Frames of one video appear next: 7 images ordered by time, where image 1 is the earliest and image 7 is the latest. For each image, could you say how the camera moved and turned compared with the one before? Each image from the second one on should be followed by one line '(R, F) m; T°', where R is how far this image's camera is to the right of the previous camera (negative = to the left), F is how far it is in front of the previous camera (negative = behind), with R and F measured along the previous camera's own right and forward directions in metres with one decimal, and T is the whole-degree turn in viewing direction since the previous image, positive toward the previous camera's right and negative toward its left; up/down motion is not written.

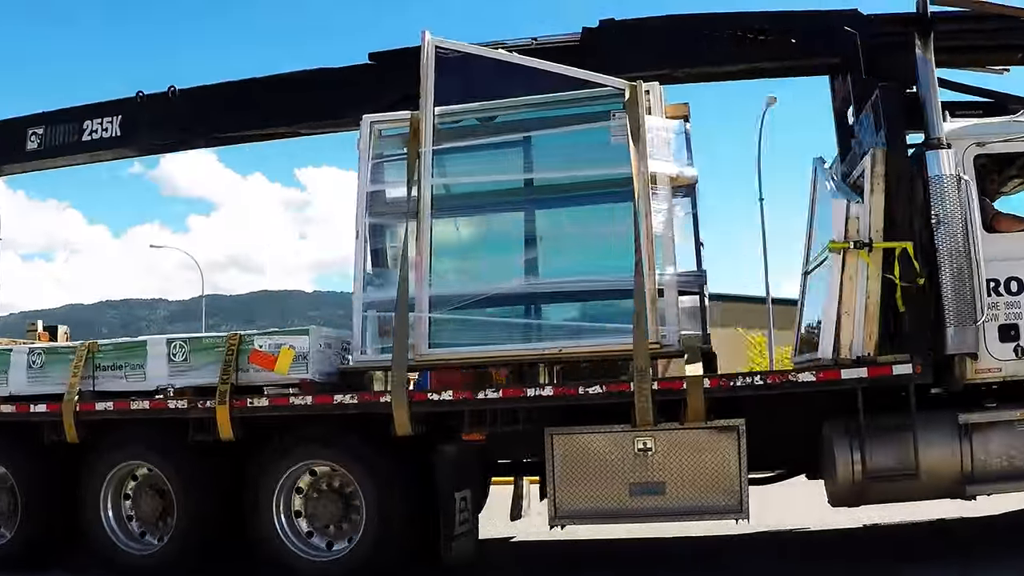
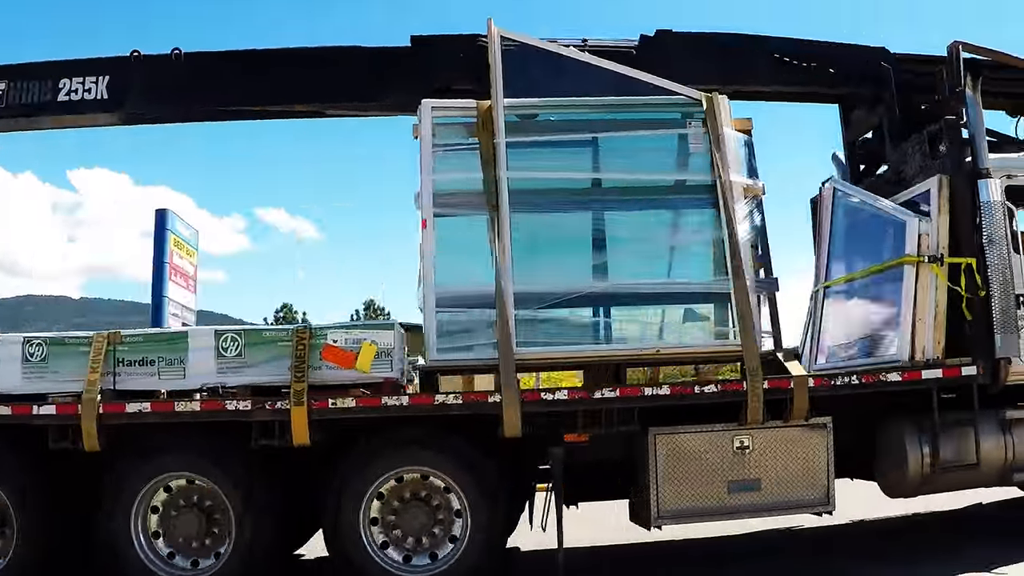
(-2.2, +0.4) m; +17°
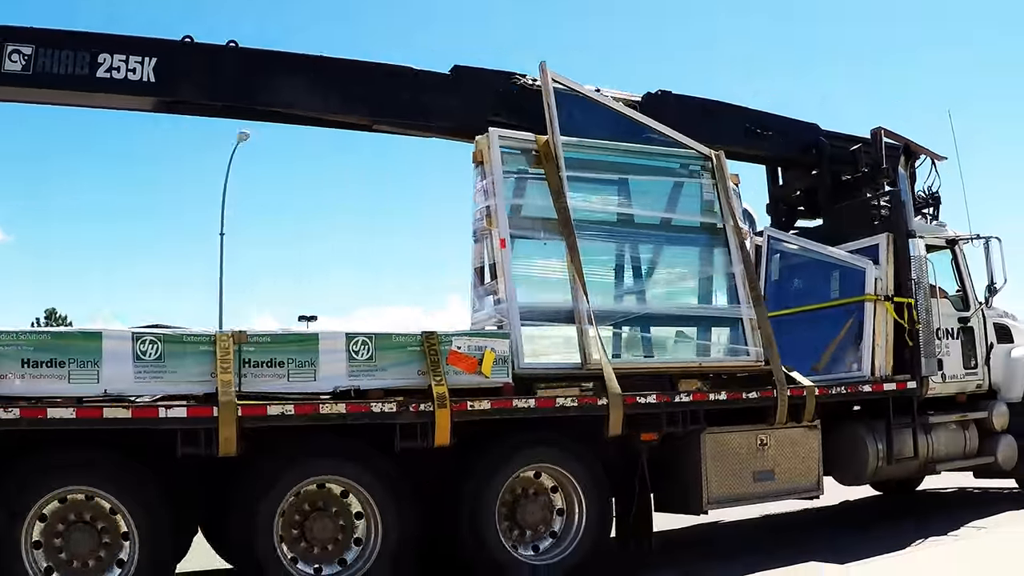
(-2.7, -0.1) m; +21°
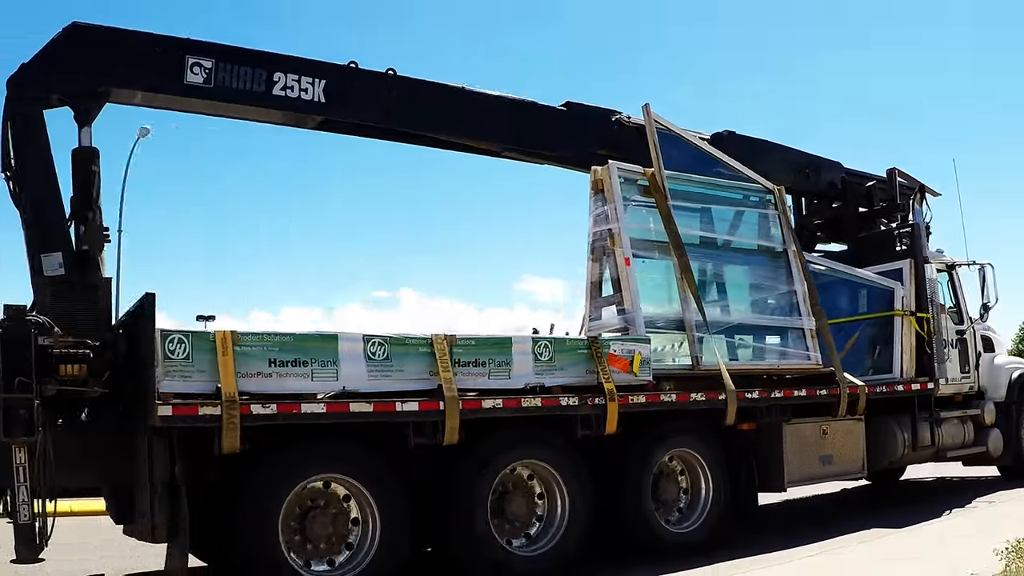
(-2.0, -0.8) m; +8°
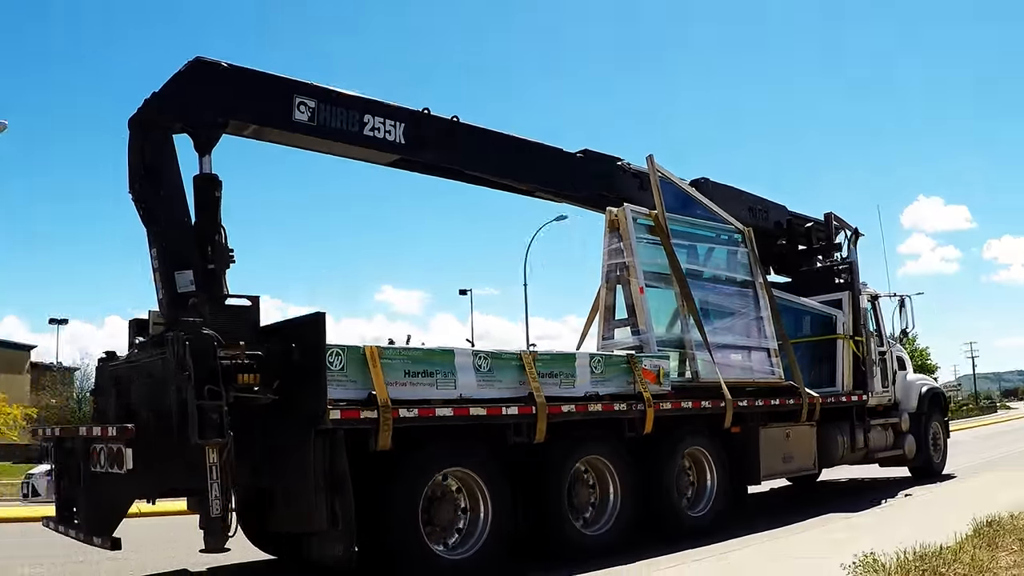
(-1.6, -1.0) m; +9°
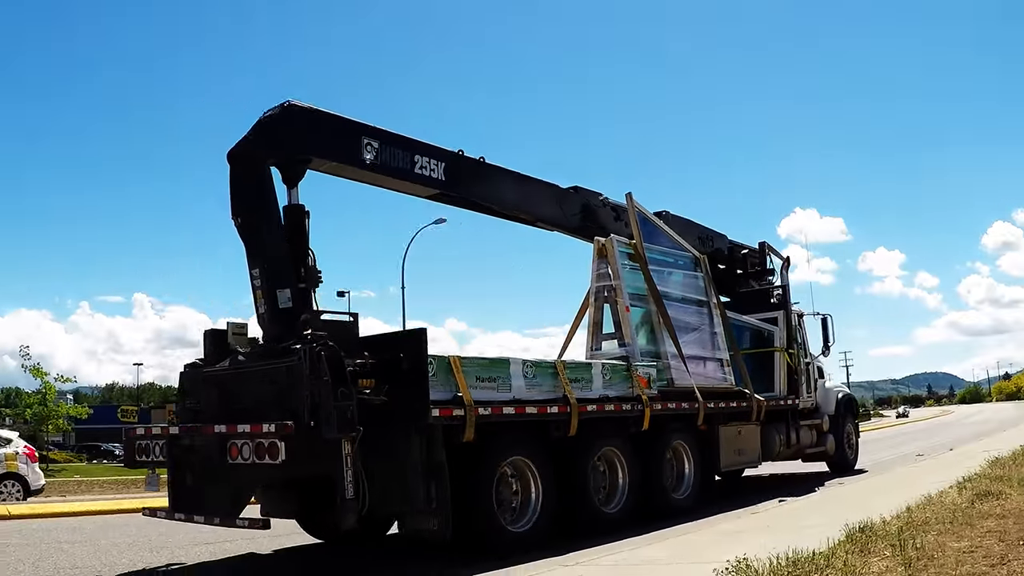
(-1.3, -1.5) m; +7°
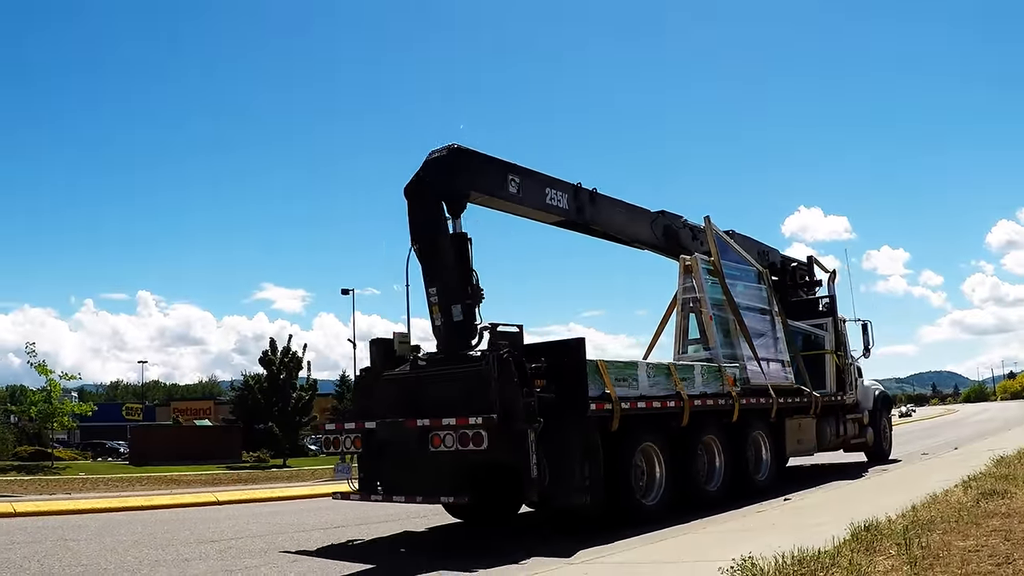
(-1.3, -1.9) m; 0°
